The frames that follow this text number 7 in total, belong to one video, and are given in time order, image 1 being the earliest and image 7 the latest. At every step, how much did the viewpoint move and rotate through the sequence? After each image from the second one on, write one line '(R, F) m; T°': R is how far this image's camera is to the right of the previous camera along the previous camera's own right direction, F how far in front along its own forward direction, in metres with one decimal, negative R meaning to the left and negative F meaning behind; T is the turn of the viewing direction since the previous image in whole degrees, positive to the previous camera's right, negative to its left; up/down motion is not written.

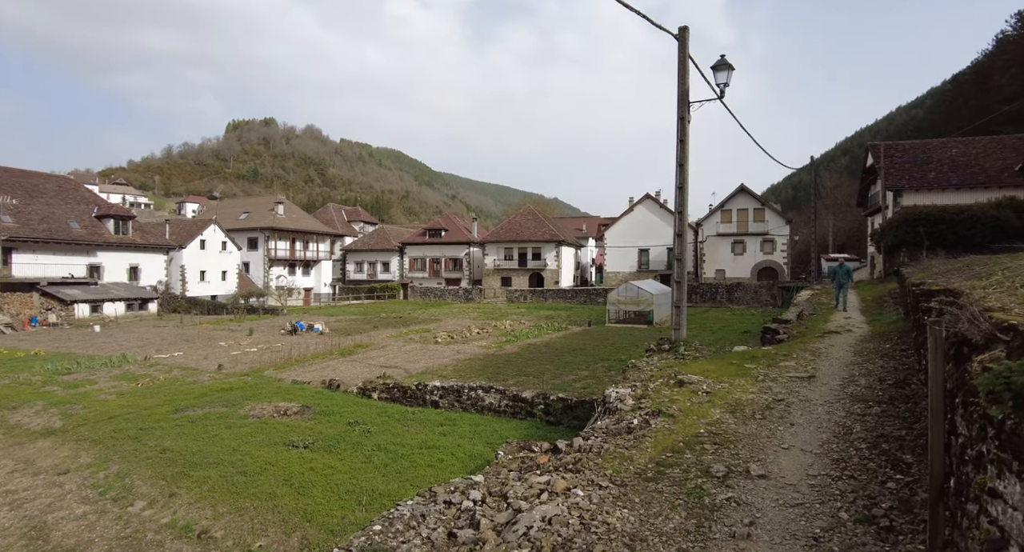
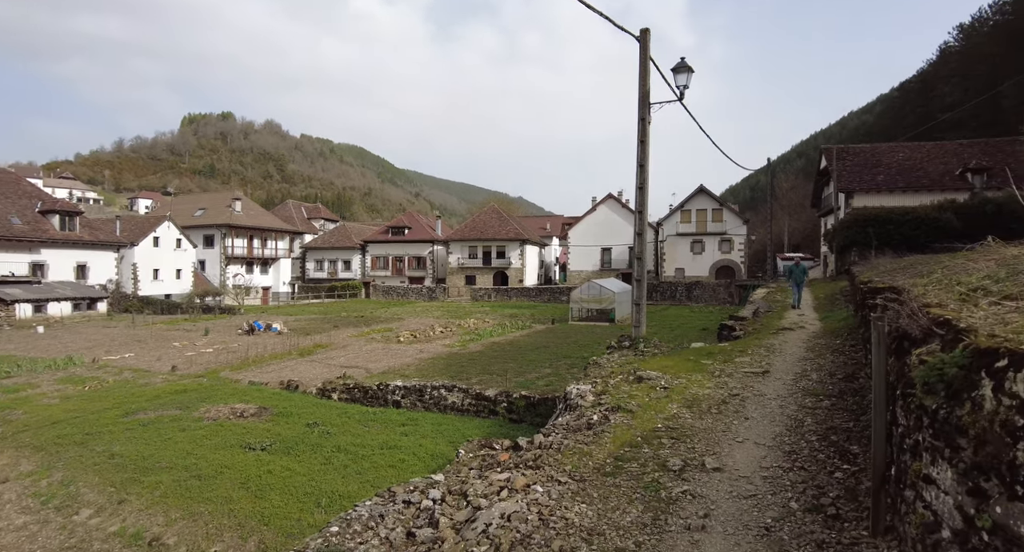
(0.0, 0.0) m; +4°
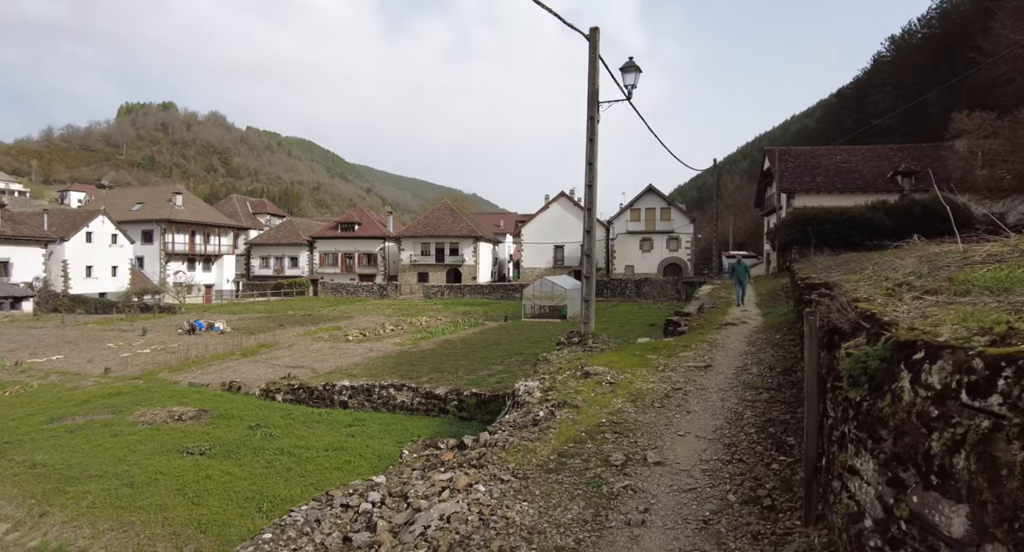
(+0.1, +0.1) m; +5°
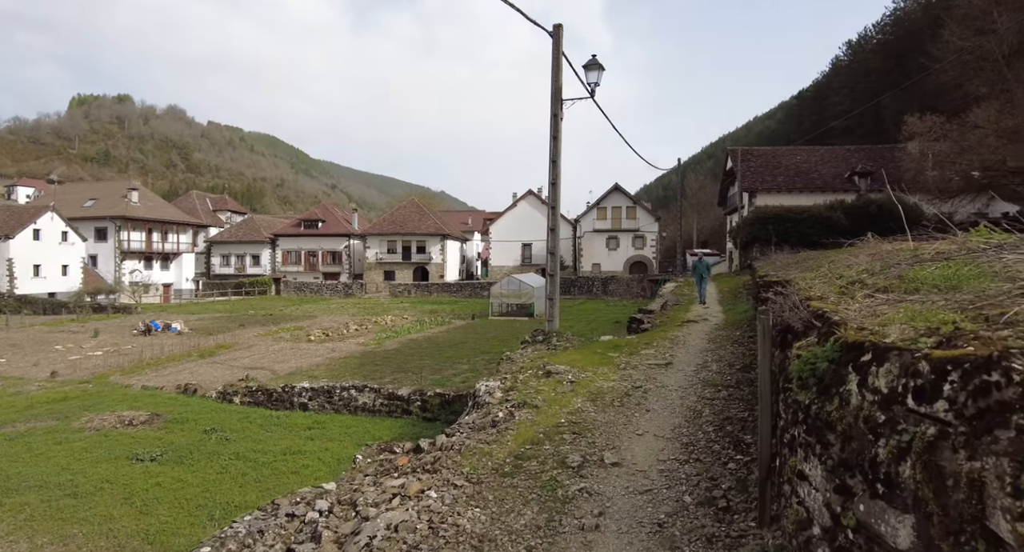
(+0.1, +0.1) m; +3°
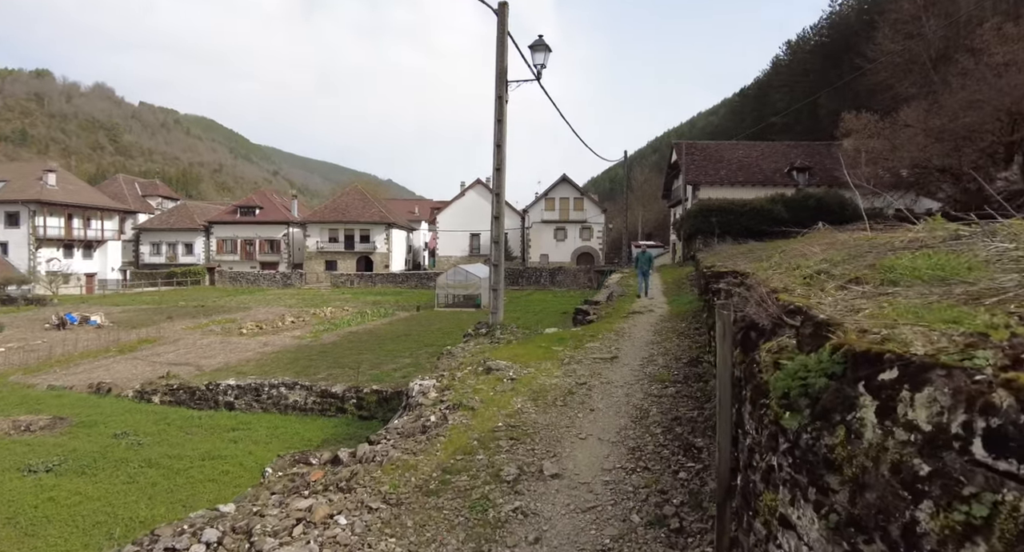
(+0.1, +0.5) m; +5°
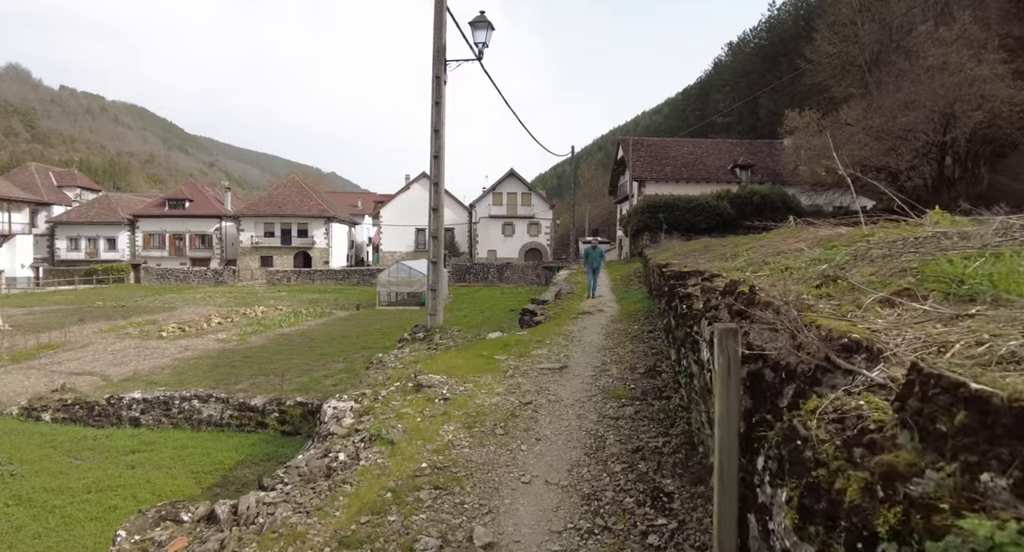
(+0.1, +0.8) m; +5°
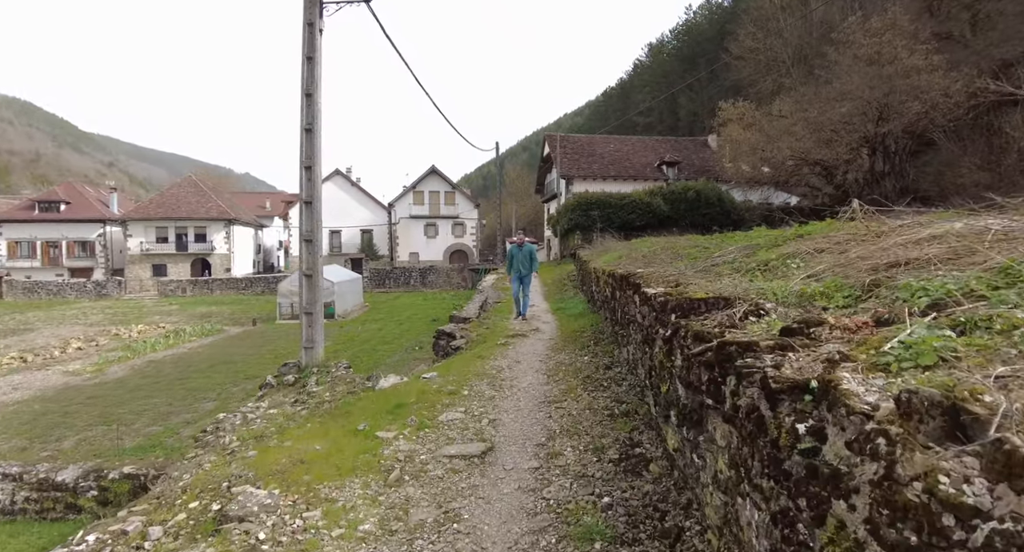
(+0.3, +2.1) m; +7°
